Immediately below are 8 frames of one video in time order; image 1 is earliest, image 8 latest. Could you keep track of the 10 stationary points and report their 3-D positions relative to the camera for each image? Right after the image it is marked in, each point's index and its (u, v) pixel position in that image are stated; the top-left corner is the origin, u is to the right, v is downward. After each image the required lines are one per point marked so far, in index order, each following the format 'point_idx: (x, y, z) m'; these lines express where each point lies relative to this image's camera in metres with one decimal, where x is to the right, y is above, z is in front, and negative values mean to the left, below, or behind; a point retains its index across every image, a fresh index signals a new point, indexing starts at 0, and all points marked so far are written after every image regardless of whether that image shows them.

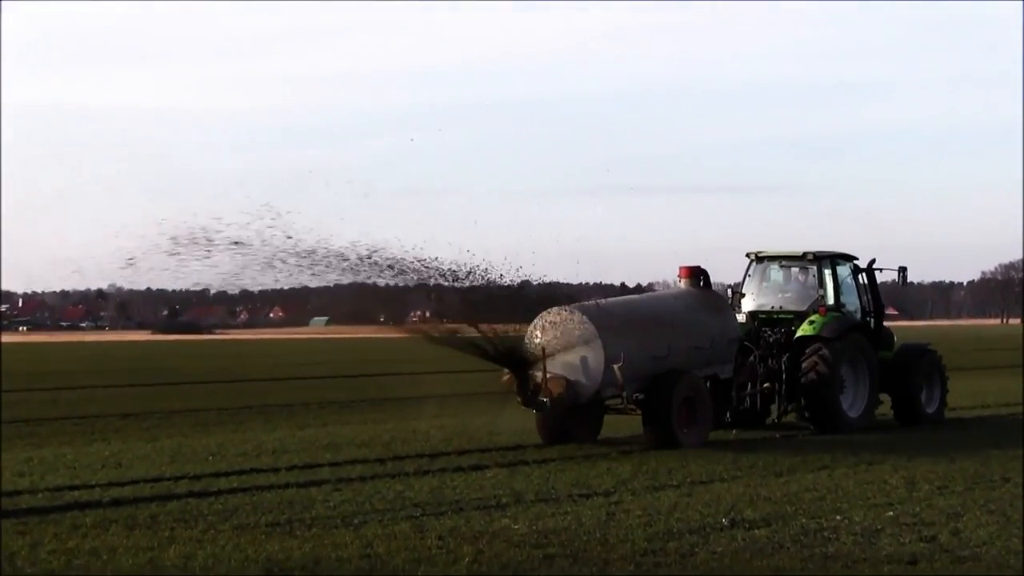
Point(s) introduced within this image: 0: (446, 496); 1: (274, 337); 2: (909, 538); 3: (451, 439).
0: (-0.6, -2.0, +12.2) m
1: (-2.4, -0.5, +12.5) m
2: (+3.6, -2.2, +11.0) m
3: (-0.8, -1.7, +13.7) m
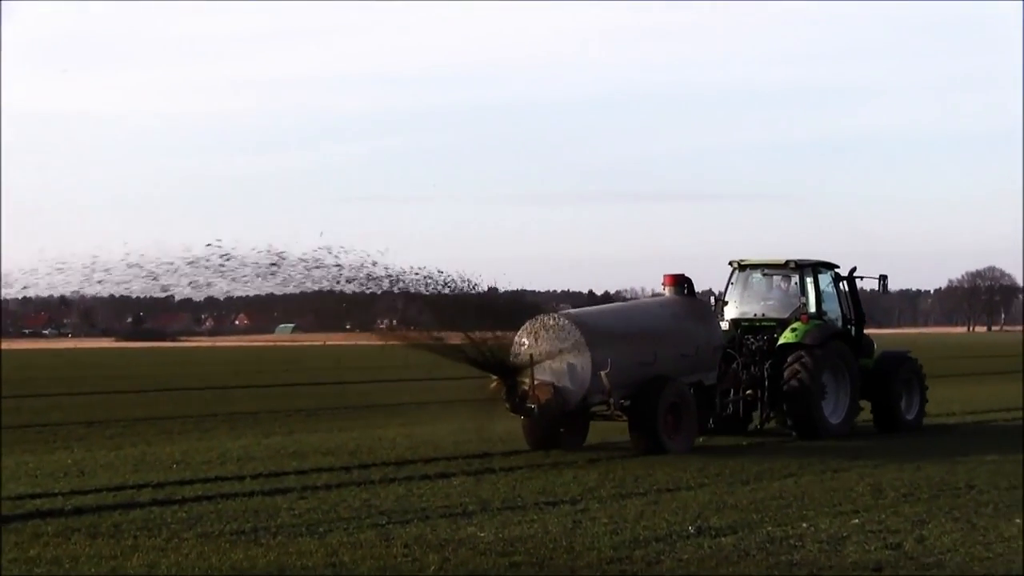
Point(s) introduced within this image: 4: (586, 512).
0: (-1.0, -2.1, +12.1) m
1: (-2.7, -0.6, +12.4) m
2: (+3.3, -2.3, +11.0) m
3: (-1.1, -1.8, +13.6) m
4: (+0.7, -2.2, +12.0) m
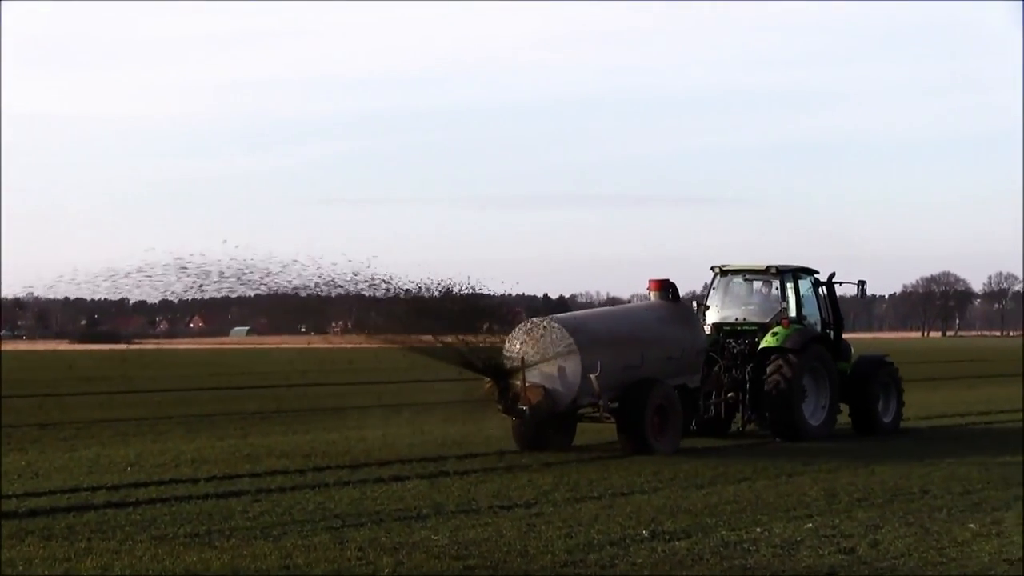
0: (-1.4, -2.1, +12.1) m
1: (-3.2, -0.6, +12.4) m
2: (+2.8, -2.3, +11.0) m
3: (-1.6, -1.8, +13.6) m
4: (+0.3, -2.2, +12.0) m
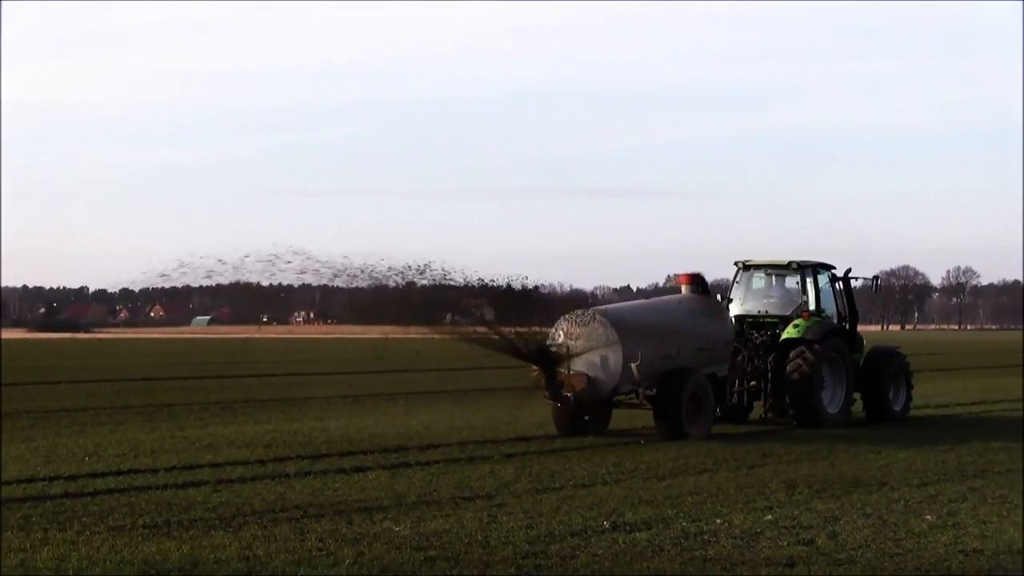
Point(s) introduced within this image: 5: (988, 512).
0: (-1.8, -2.0, +12.1) m
1: (-3.6, -0.5, +12.3) m
2: (+2.5, -2.3, +11.1) m
3: (-2.0, -1.7, +13.6) m
4: (-0.1, -2.1, +12.0) m
5: (+4.5, -2.1, +11.7) m
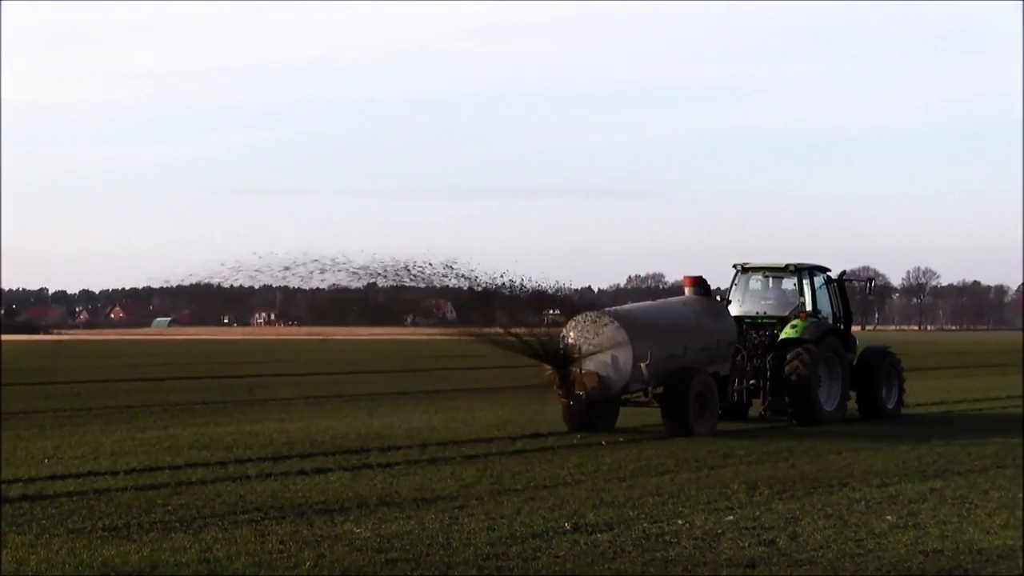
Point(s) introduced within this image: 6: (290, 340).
0: (-2.2, -2.1, +12.0) m
1: (-3.9, -0.5, +12.2) m
2: (+2.1, -2.3, +11.1) m
3: (-2.4, -1.7, +13.6) m
4: (-0.5, -2.1, +12.0) m
5: (+4.1, -2.1, +11.8) m
6: (-2.3, -0.5, +12.7) m
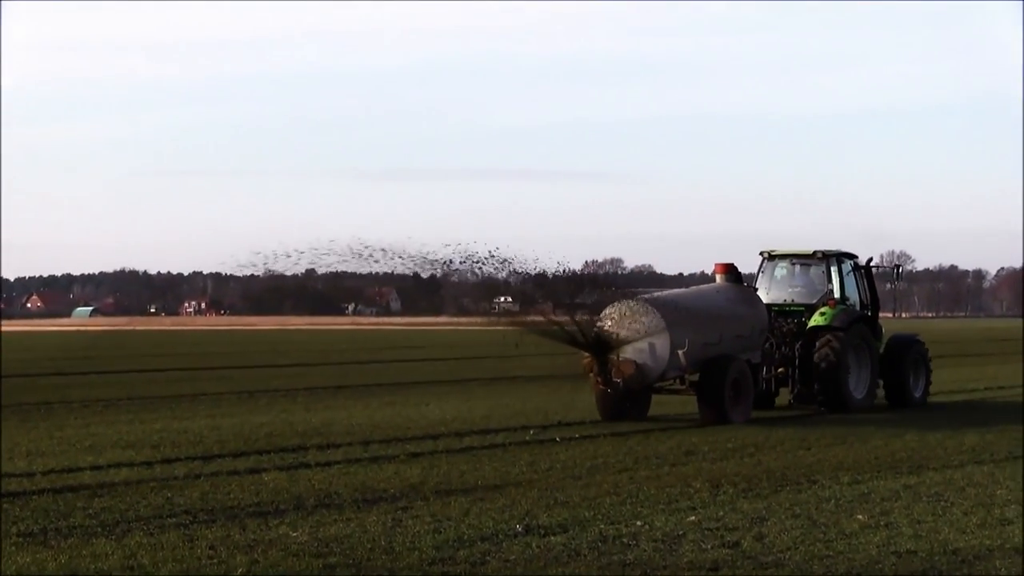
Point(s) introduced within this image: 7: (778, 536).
0: (-2.7, -1.9, +11.2) m
1: (-4.4, -0.4, +11.4) m
2: (+1.6, -2.1, +10.4) m
3: (-2.9, -1.6, +12.7) m
4: (-0.9, -2.0, +11.2) m
5: (+3.6, -2.0, +11.1) m
6: (-2.8, -0.4, +11.9) m
7: (+2.2, -2.1, +10.5) m
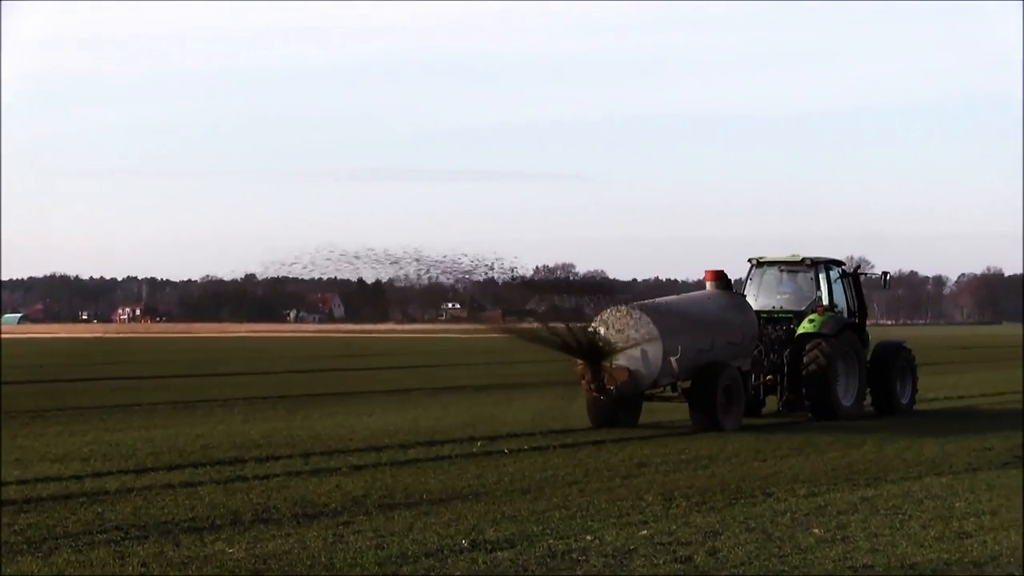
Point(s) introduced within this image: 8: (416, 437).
0: (-3.1, -2.0, +10.8) m
1: (-4.9, -0.4, +10.9) m
2: (+1.2, -2.2, +10.0) m
3: (-3.4, -1.6, +12.3) m
4: (-1.4, -2.0, +10.8) m
5: (+3.2, -2.0, +10.7) m
6: (-3.2, -0.5, +11.4) m
7: (+1.8, -2.2, +10.2) m
8: (-1.0, -1.6, +13.2) m
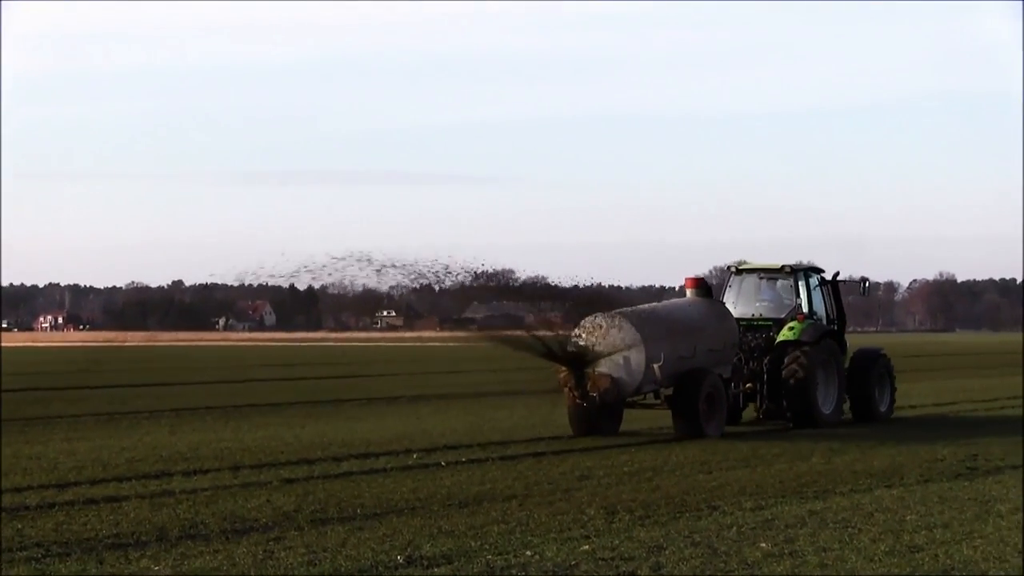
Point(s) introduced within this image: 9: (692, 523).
0: (-3.7, -2.1, +10.3) m
1: (-5.4, -0.5, +10.4) m
2: (+0.7, -2.3, +9.6) m
3: (-3.9, -1.7, +11.8) m
4: (-2.0, -2.1, +10.4) m
5: (+2.6, -2.1, +10.4) m
6: (-3.8, -0.5, +11.0) m
7: (+1.3, -2.2, +9.8) m
8: (-1.6, -1.7, +12.8) m
9: (+1.6, -2.0, +10.8) m
